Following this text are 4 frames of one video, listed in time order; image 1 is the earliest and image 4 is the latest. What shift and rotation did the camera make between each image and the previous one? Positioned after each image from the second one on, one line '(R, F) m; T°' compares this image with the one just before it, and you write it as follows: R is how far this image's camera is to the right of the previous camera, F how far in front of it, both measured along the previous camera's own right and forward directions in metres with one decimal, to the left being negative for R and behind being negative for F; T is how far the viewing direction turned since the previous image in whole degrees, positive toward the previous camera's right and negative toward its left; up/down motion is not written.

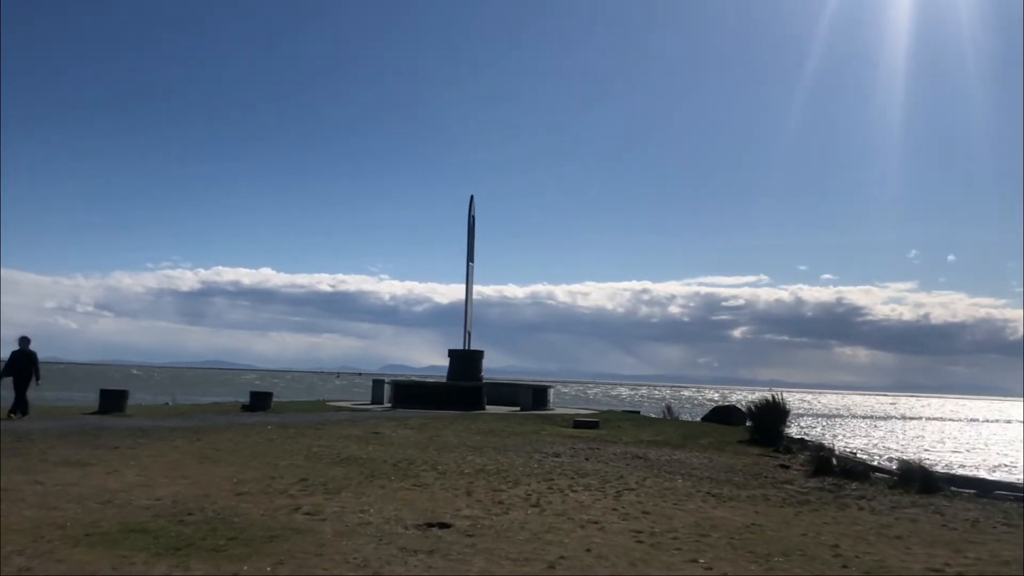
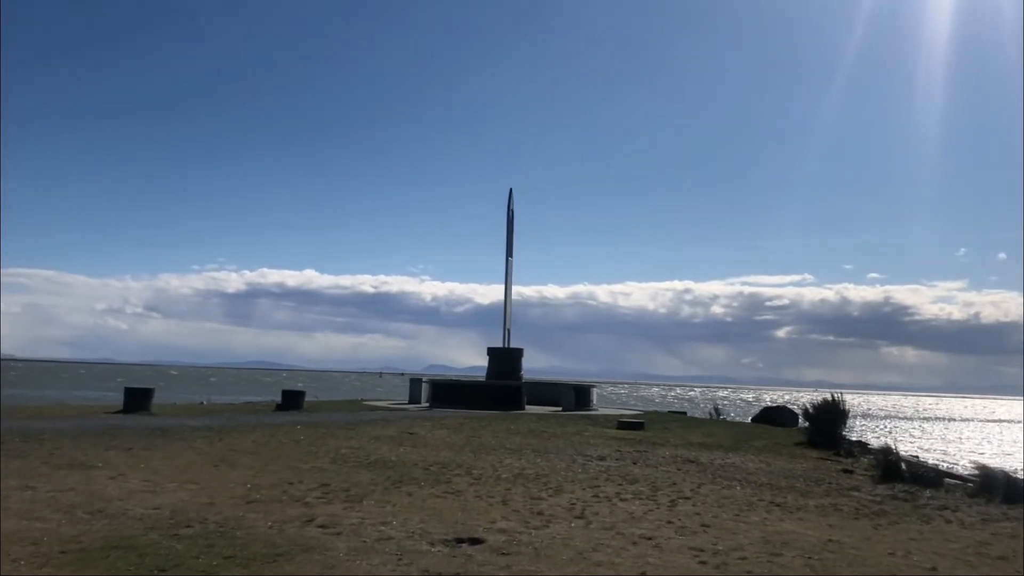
(0.0, +1.2) m; -3°
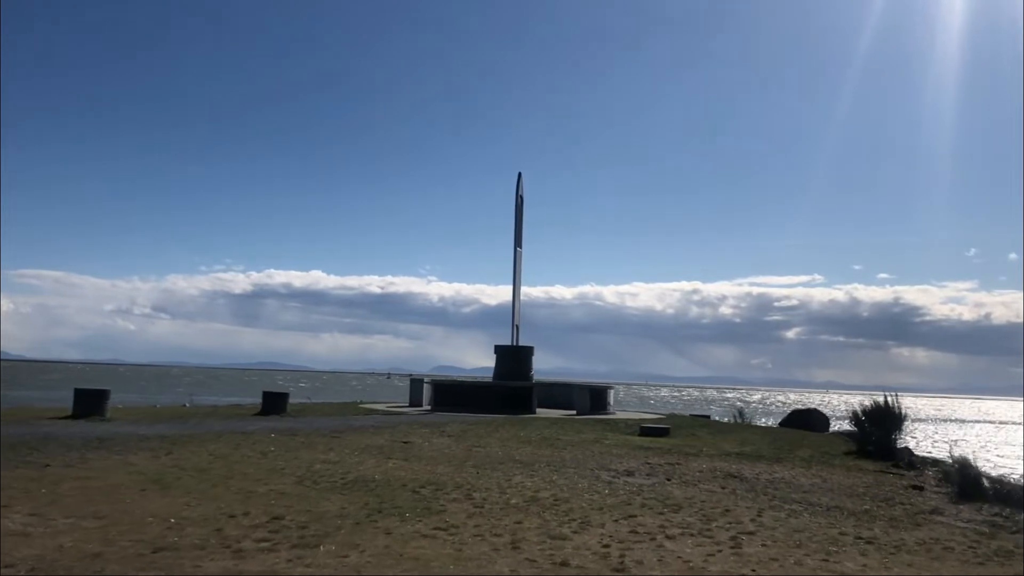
(-0.1, +2.7) m; -1°
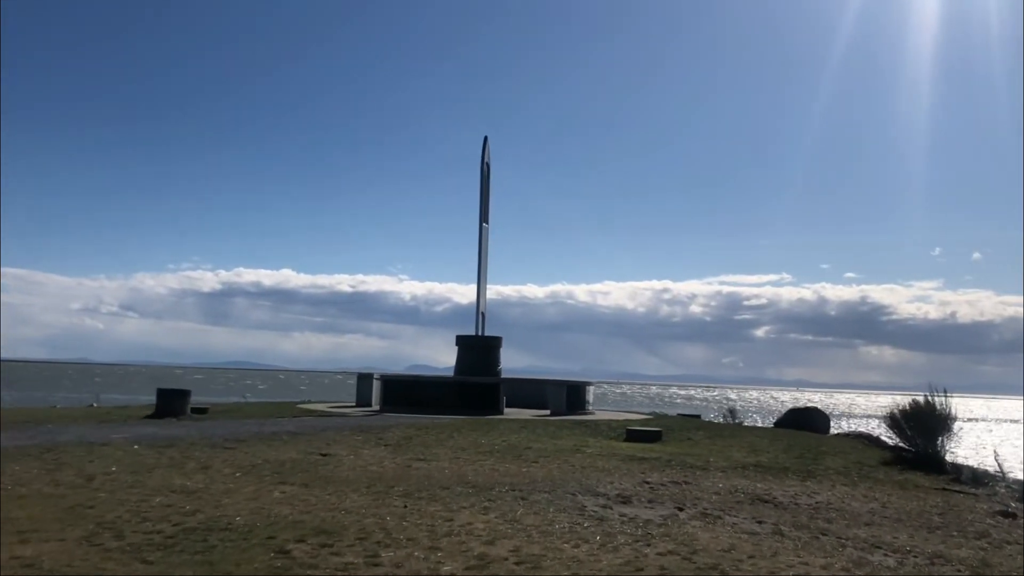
(+0.3, +4.3) m; +2°
